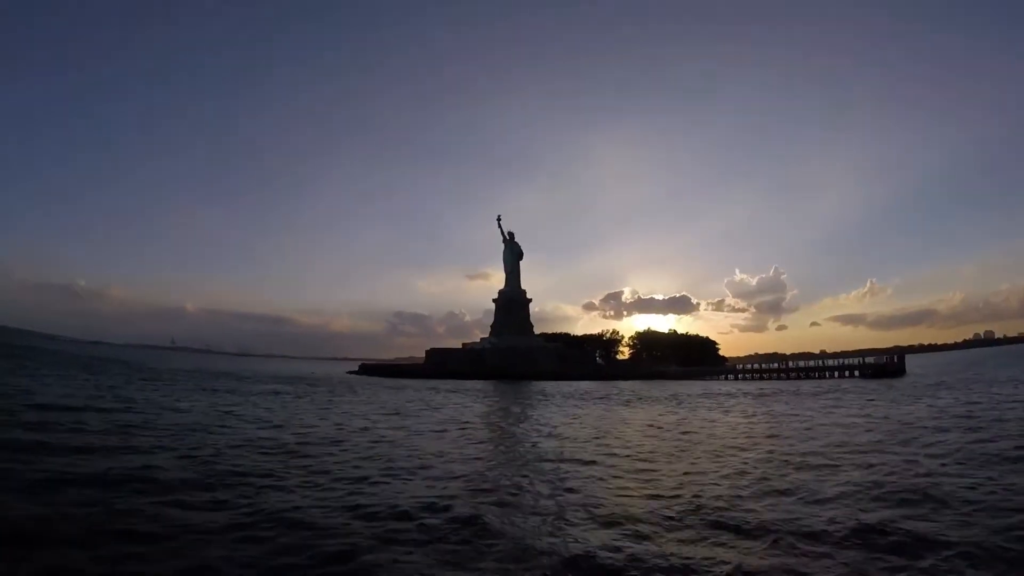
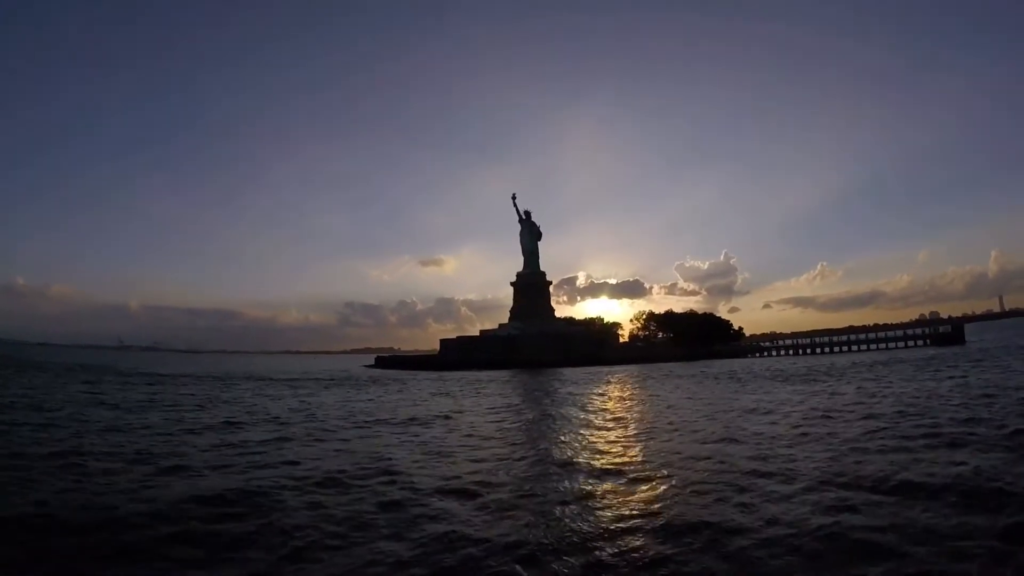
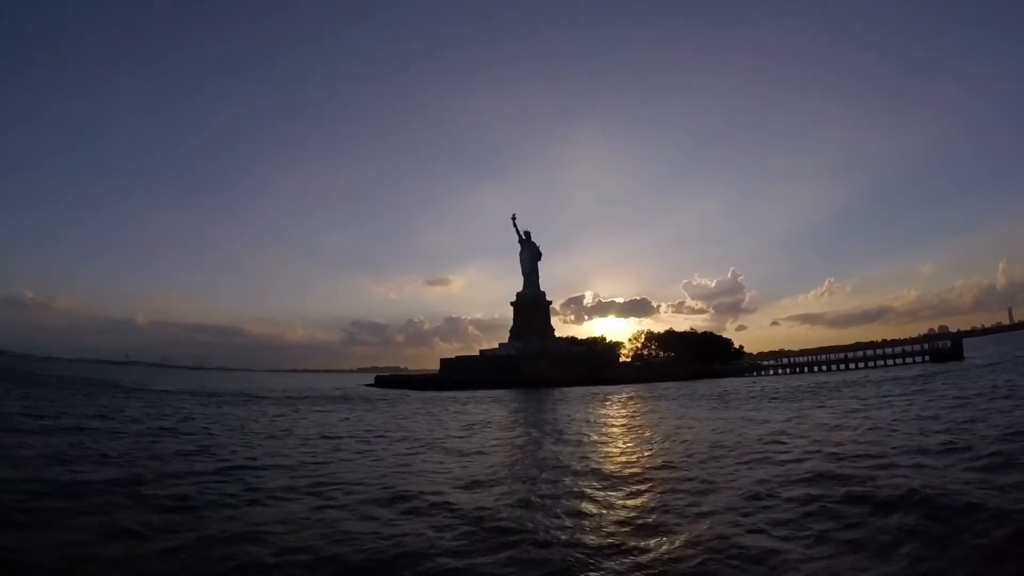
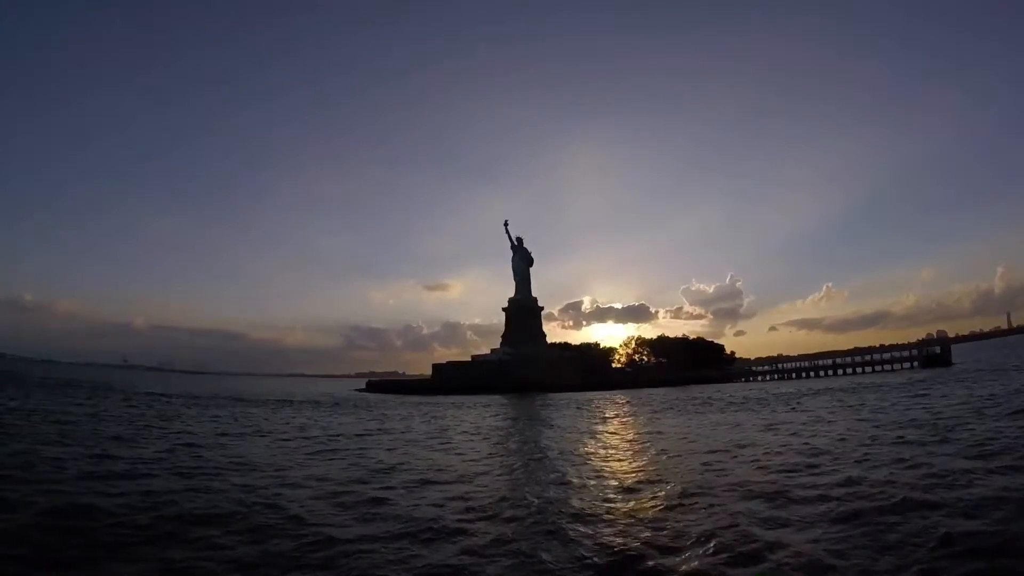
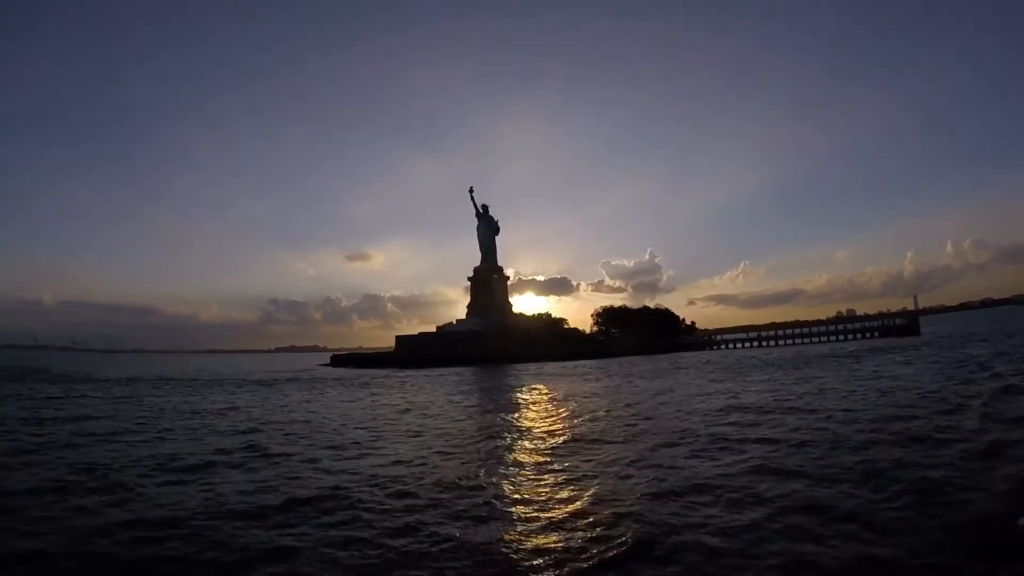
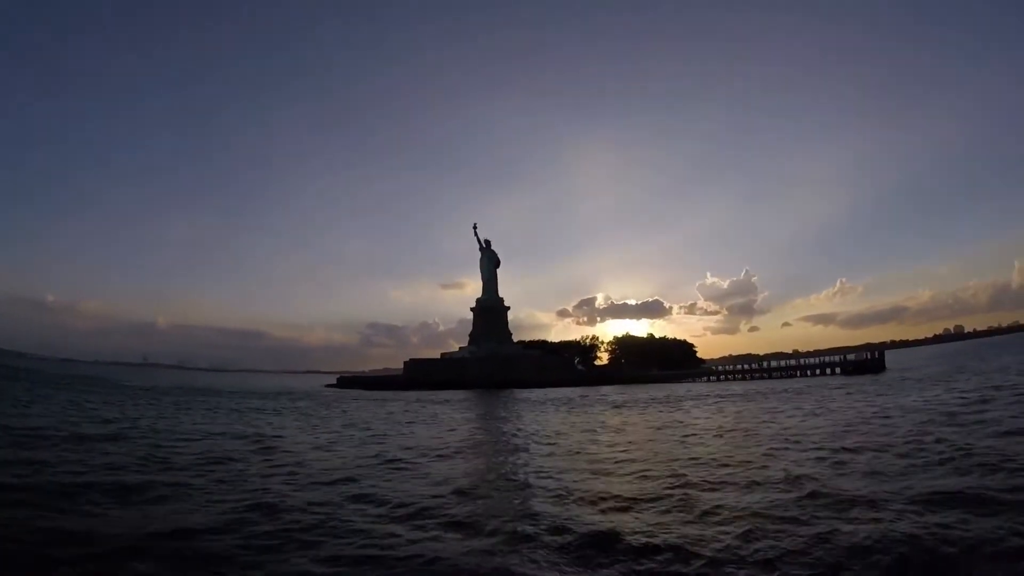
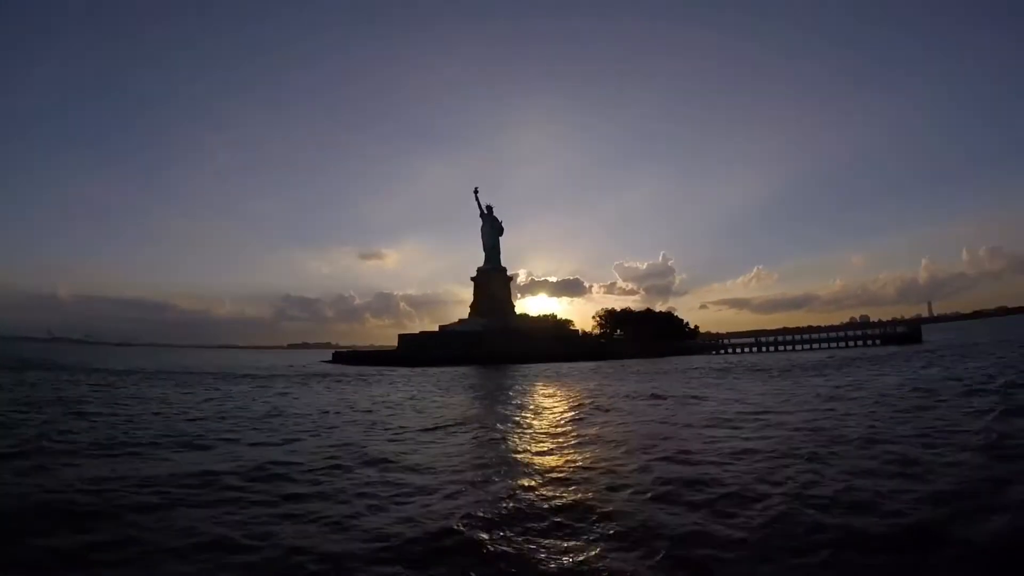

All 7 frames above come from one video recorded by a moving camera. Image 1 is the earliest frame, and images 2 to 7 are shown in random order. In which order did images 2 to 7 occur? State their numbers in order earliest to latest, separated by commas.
6, 4, 3, 2, 7, 5
